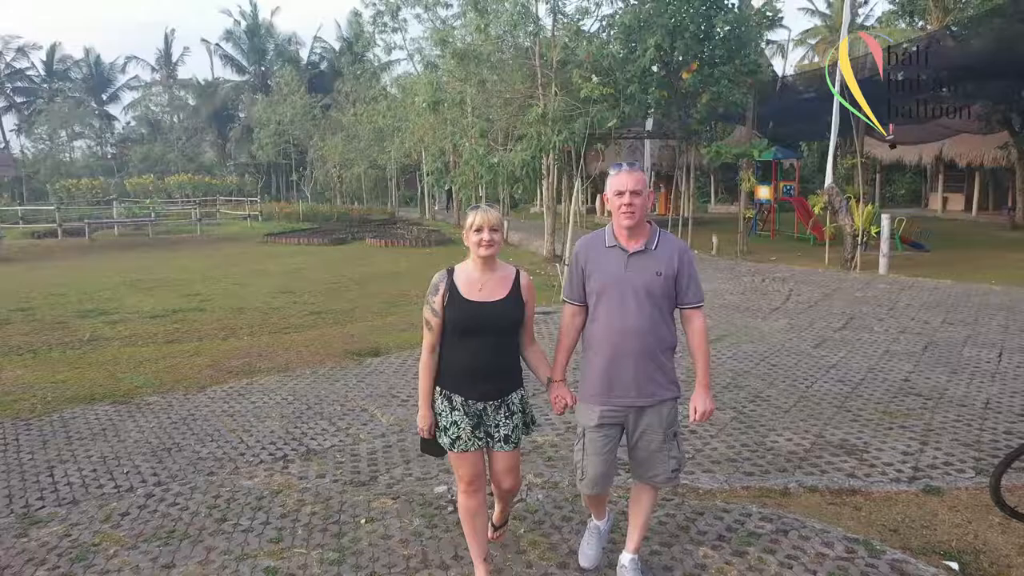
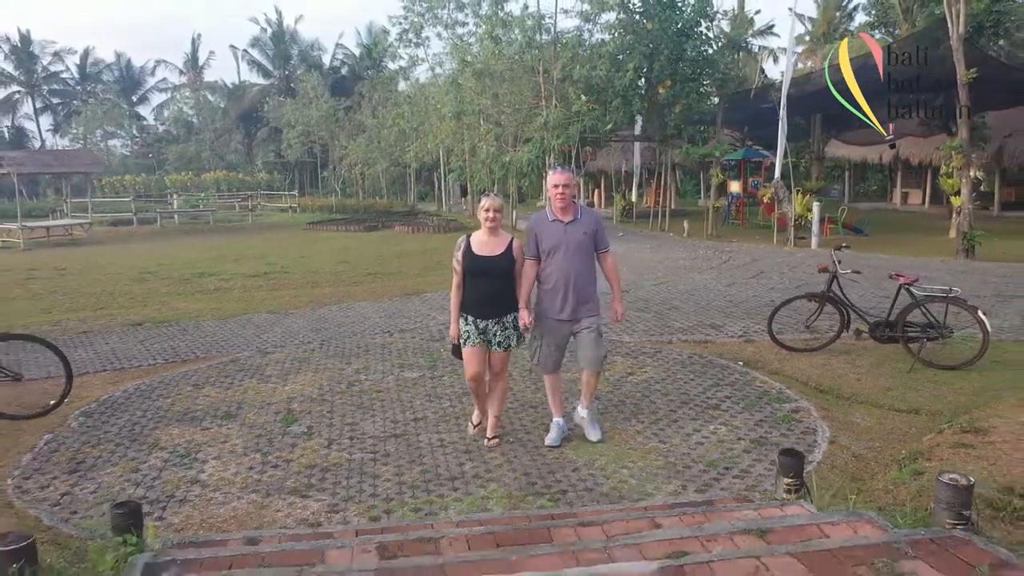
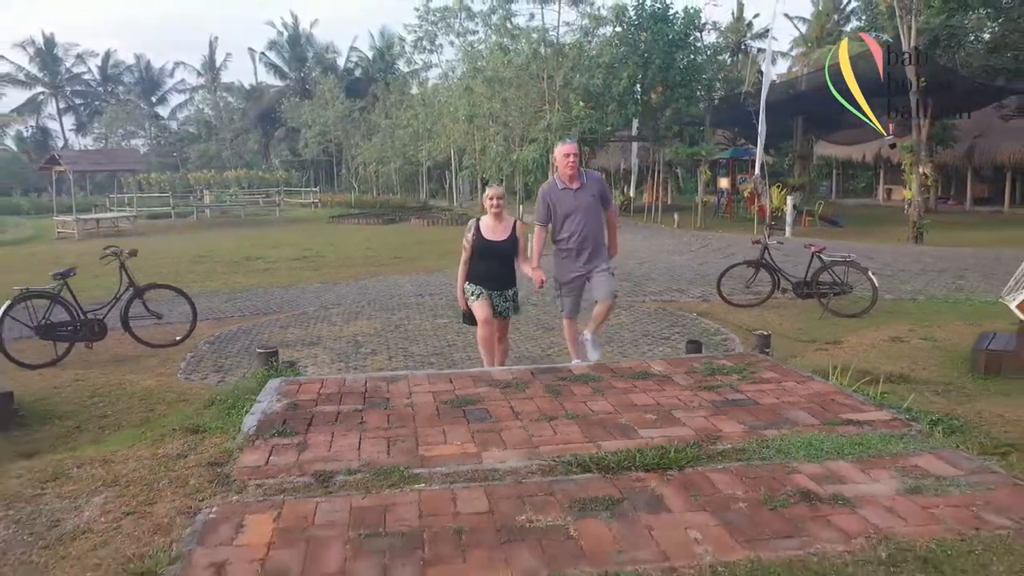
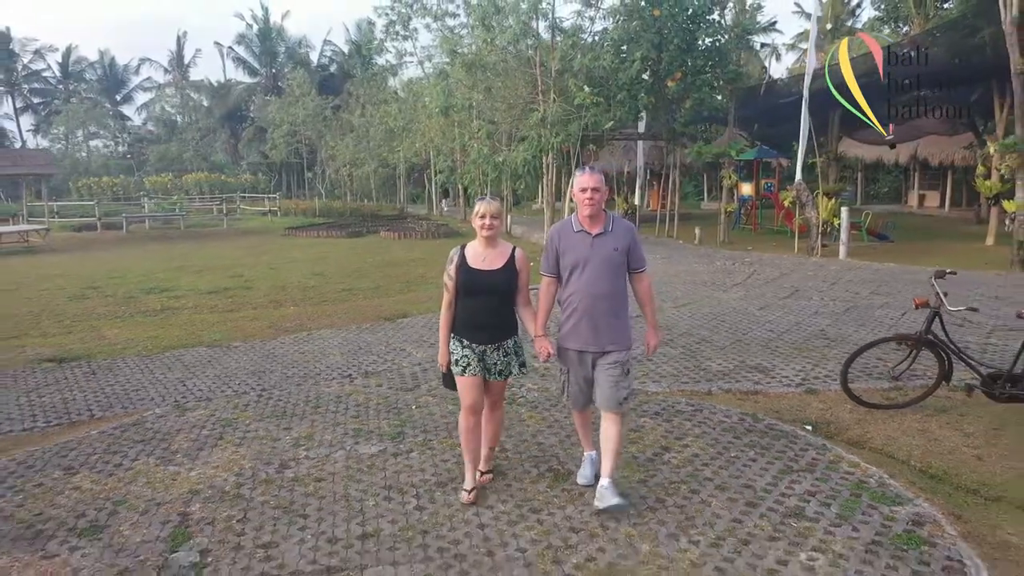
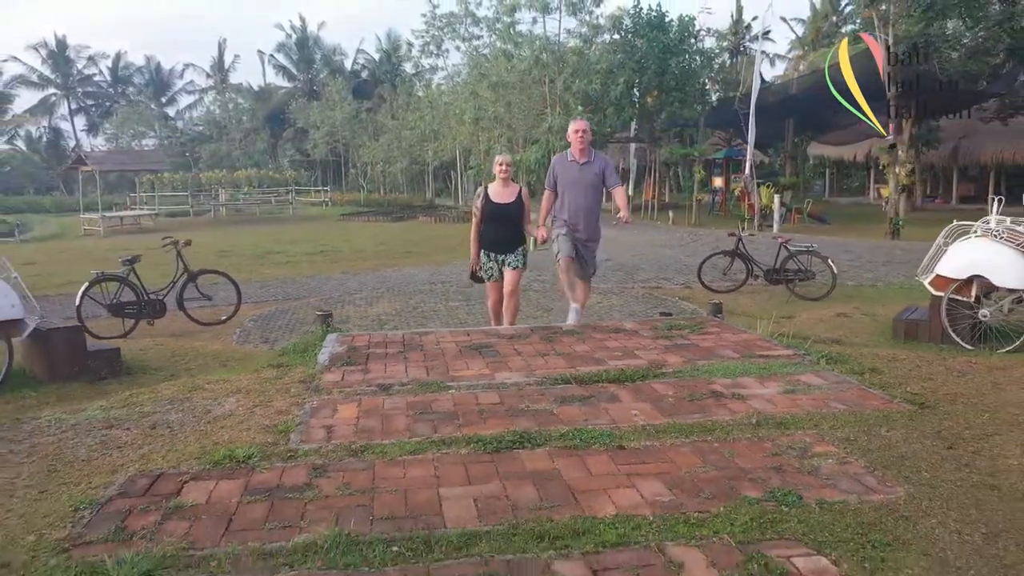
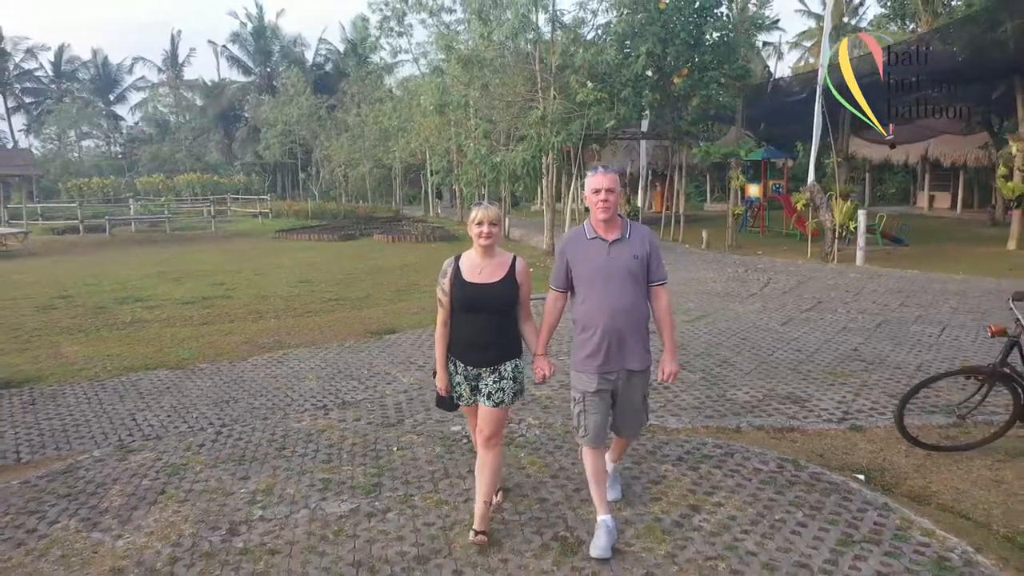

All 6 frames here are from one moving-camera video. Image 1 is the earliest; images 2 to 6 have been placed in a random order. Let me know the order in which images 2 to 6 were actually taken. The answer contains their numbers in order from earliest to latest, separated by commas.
6, 4, 2, 3, 5
